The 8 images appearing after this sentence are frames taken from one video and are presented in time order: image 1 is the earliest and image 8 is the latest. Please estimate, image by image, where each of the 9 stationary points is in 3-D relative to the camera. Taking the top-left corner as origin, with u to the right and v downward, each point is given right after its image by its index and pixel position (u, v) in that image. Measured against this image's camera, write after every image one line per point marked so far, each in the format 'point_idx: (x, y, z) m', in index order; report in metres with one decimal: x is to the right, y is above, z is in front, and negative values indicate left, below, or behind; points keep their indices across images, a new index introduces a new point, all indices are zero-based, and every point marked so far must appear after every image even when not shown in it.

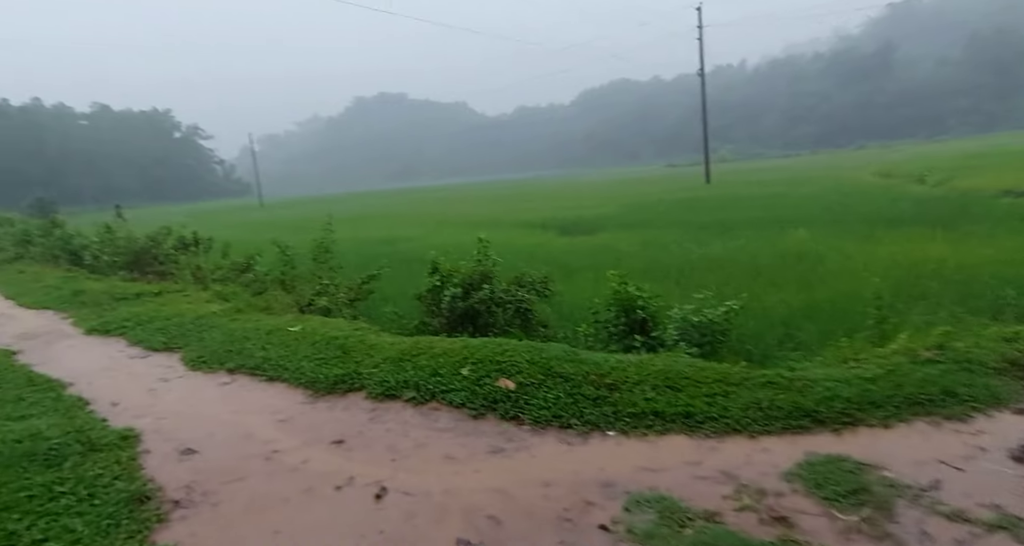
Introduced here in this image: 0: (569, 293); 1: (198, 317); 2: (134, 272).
0: (+1.0, -0.4, +9.3) m
1: (-4.1, -0.6, +6.7) m
2: (-8.3, 0.0, +11.3) m
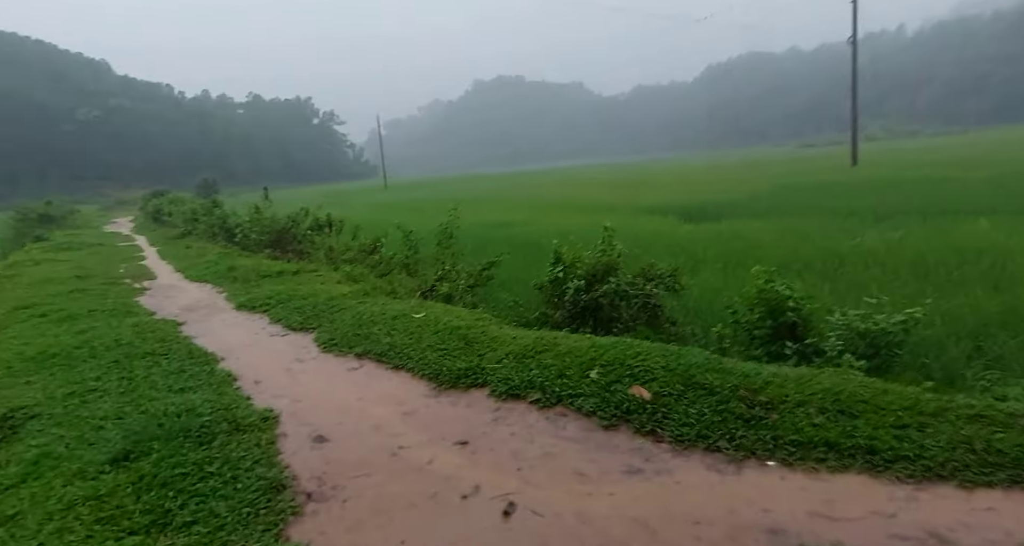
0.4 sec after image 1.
0: (+3.1, -0.3, +8.5) m
1: (-2.5, -0.3, +7.0) m
2: (-5.6, +0.5, +12.3) m
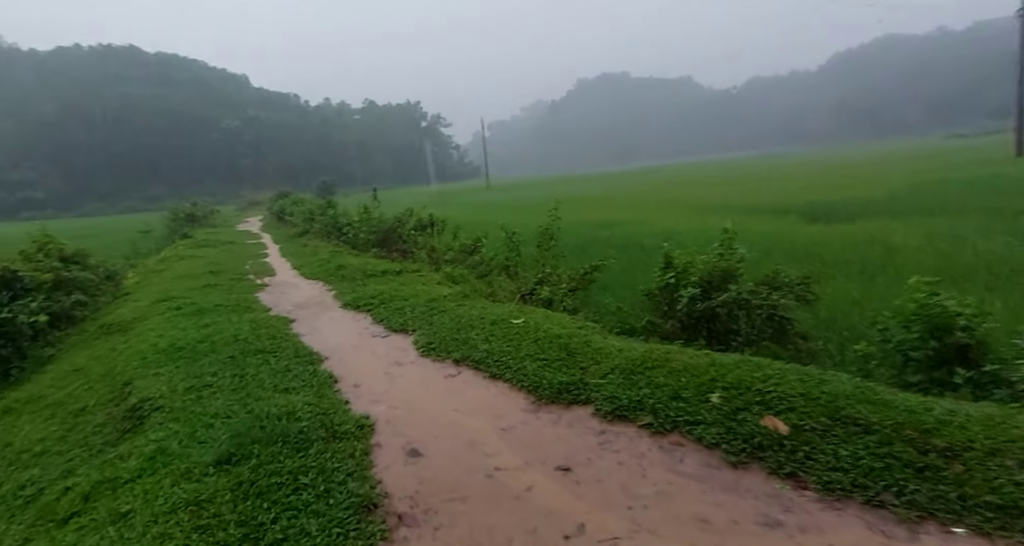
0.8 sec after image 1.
0: (+4.6, -0.4, +7.3) m
1: (-1.1, -0.4, +7.0) m
2: (-3.2, +0.6, +12.8) m
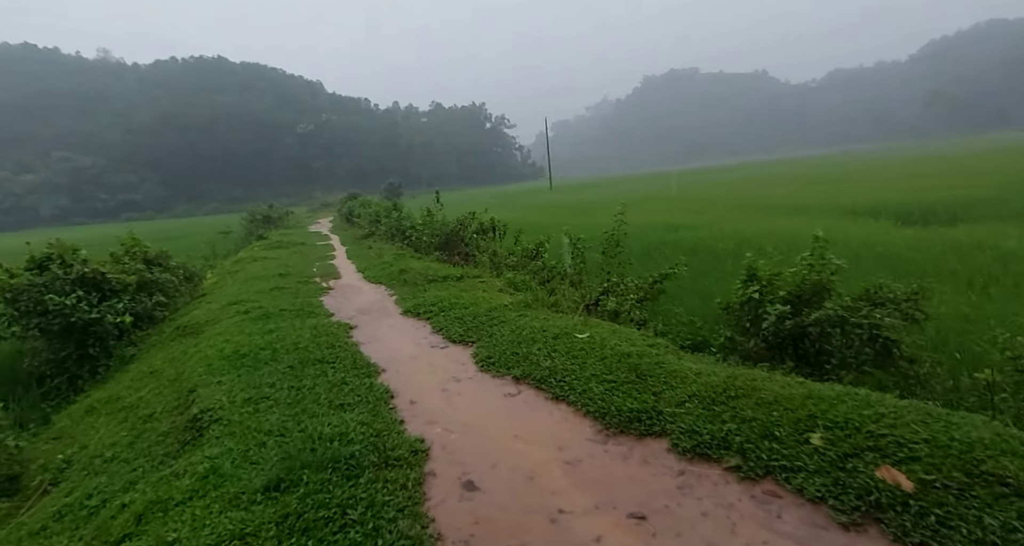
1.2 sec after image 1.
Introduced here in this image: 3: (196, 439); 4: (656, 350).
0: (+5.5, -0.5, +6.4) m
1: (-0.3, -0.5, +6.7) m
2: (-1.7, +0.5, +12.7) m
3: (-2.4, -1.3, +3.9) m
4: (+1.4, -0.7, +5.0) m
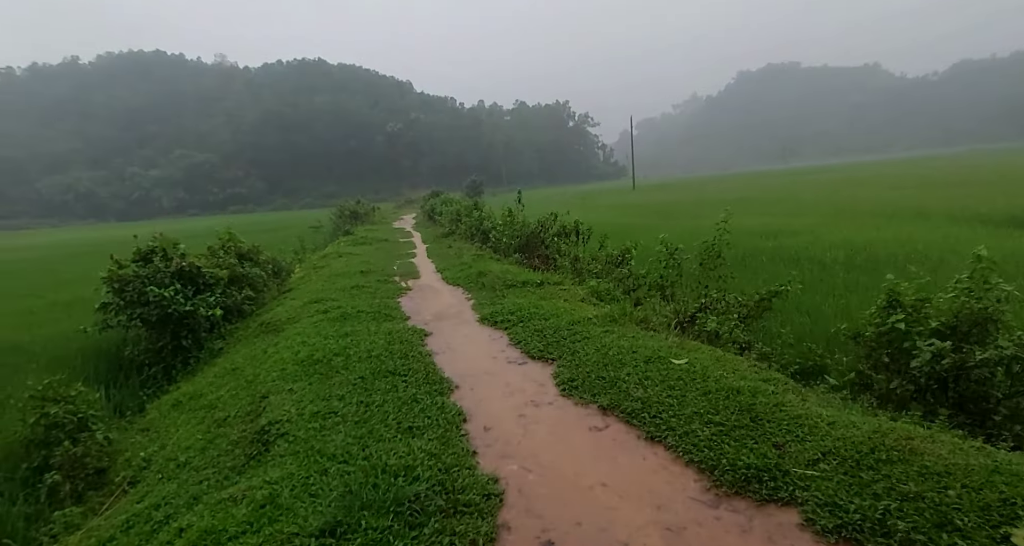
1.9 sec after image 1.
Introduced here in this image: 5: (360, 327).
0: (+6.4, -0.9, +5.0) m
1: (+0.7, -0.6, +6.2) m
2: (+0.3, +0.4, +12.3) m
3: (-1.8, -1.3, +3.7) m
4: (+2.1, -0.9, +4.2) m
5: (-2.0, -0.7, +6.7) m
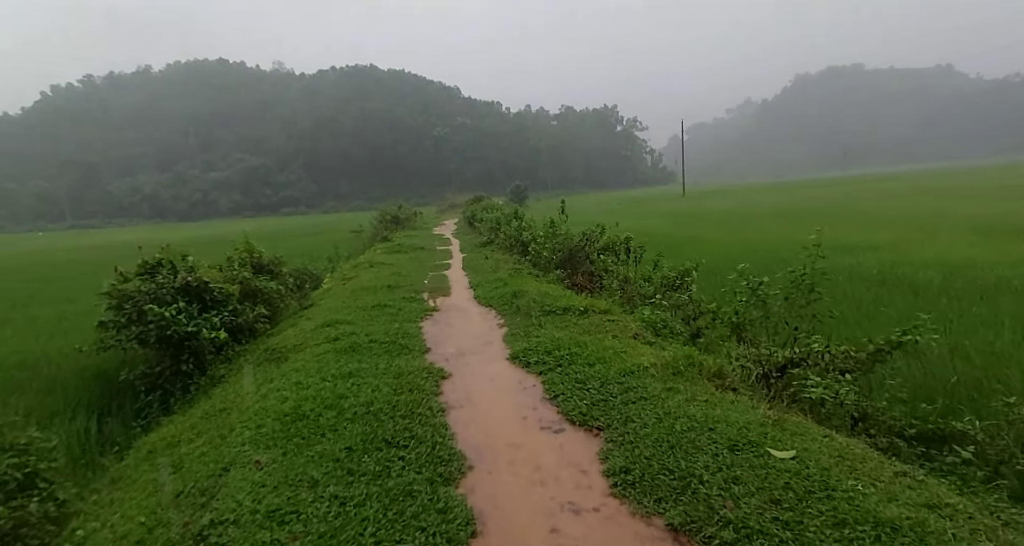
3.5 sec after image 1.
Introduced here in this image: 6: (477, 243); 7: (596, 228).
0: (+6.6, -1.3, +3.3) m
1: (+1.1, -0.9, +4.9) m
2: (+1.2, 0.0, +11.0) m
3: (-1.7, -1.6, +2.6) m
4: (+2.3, -1.3, +2.8) m
5: (-1.6, -1.0, +5.6) m
6: (-1.3, +1.1, +19.2) m
7: (+1.9, +1.0, +11.7) m
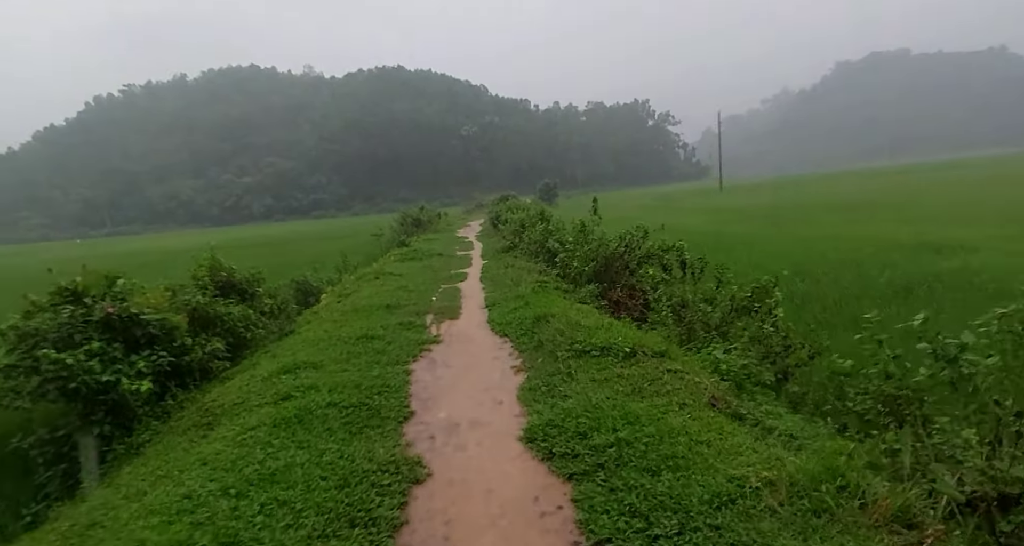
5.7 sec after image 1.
0: (+6.6, -1.5, +0.9) m
1: (+1.1, -1.2, +2.8) m
2: (+1.6, -0.2, +9.0) m
3: (-1.7, -1.9, +0.7) m
4: (+2.2, -1.5, +0.7) m
5: (-1.5, -1.3, +3.7) m
6: (-0.5, +0.8, +17.3) m
7: (+2.3, +0.8, +9.6) m
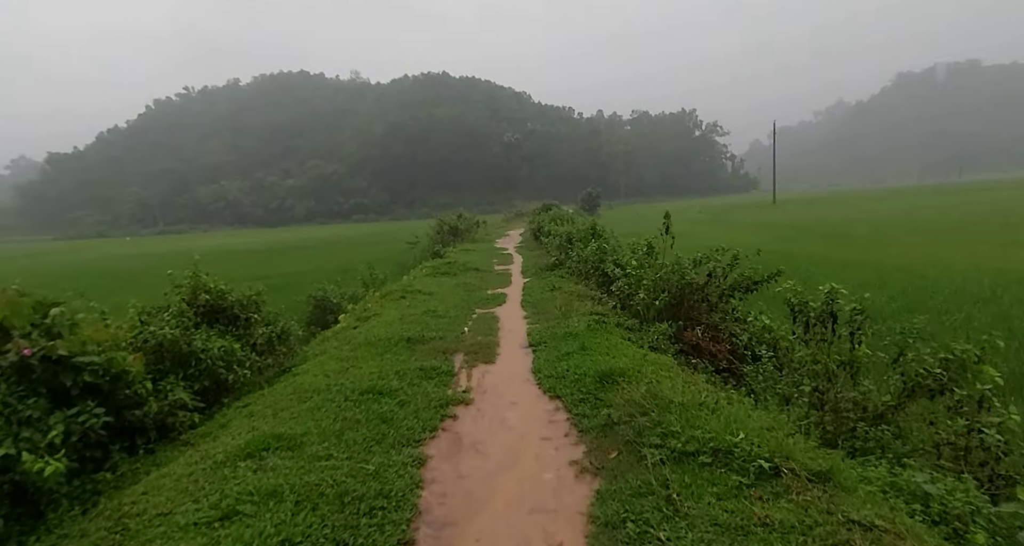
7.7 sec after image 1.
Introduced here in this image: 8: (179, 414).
0: (+6.6, -2.1, -1.5) m
1: (+1.4, -1.6, +0.9) m
2: (+2.3, -0.7, +7.0) m
3: (-1.7, -2.1, -1.0) m
4: (+2.3, -1.9, -1.4) m
5: (-1.2, -1.6, +2.0) m
6: (+0.9, +0.3, +15.4) m
7: (+3.1, +0.2, +7.5) m
8: (-3.4, -1.5, +5.3) m
